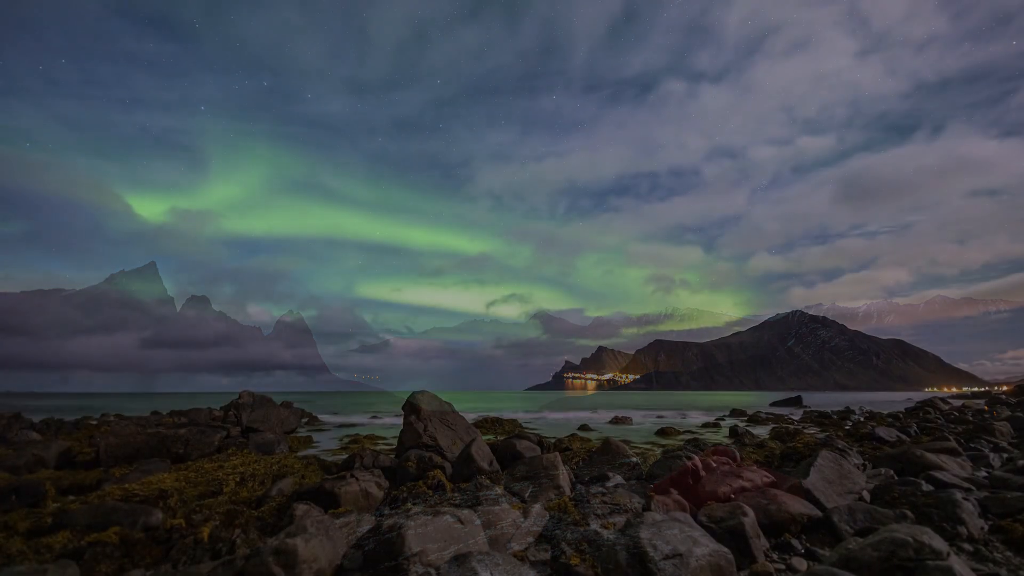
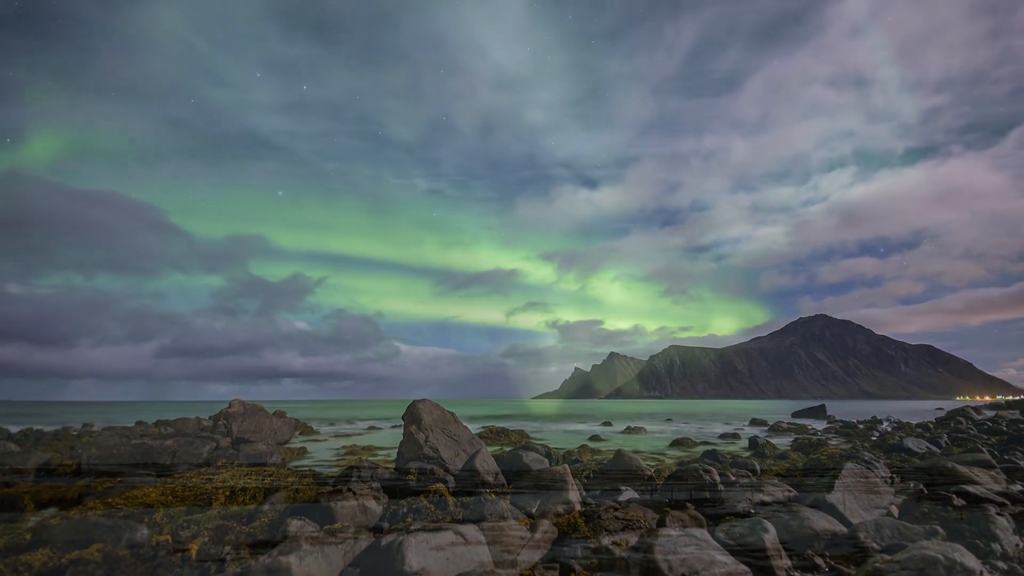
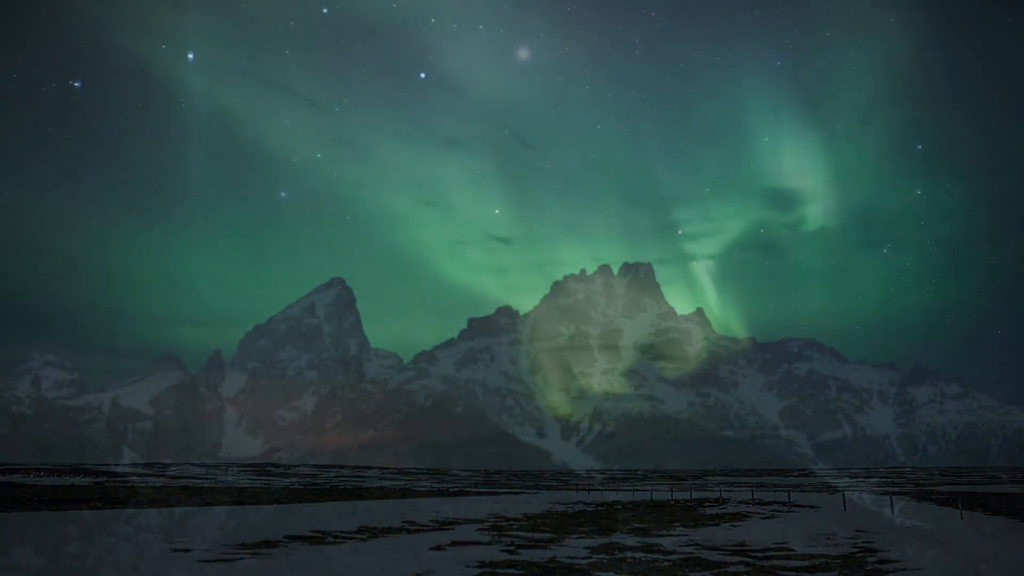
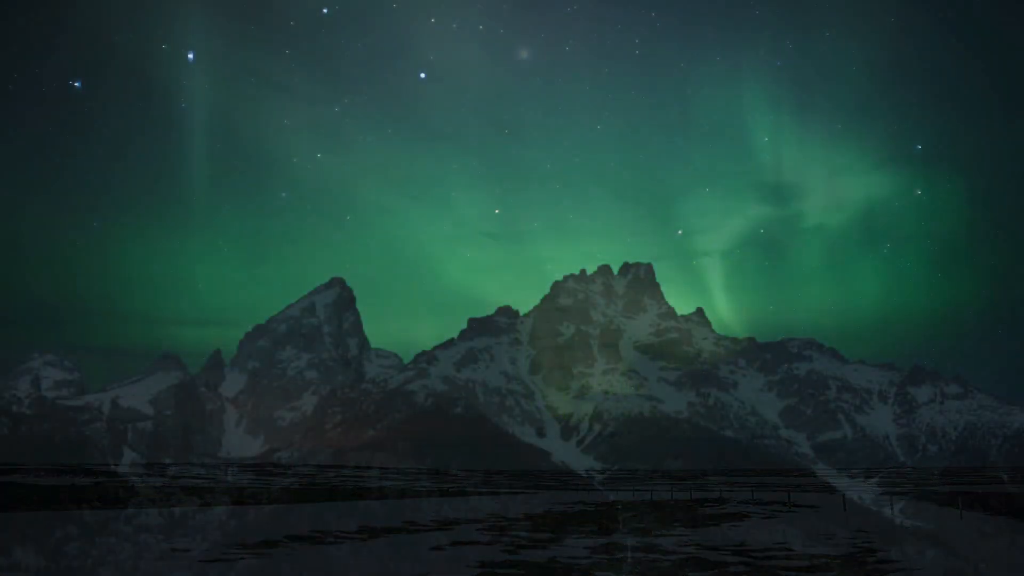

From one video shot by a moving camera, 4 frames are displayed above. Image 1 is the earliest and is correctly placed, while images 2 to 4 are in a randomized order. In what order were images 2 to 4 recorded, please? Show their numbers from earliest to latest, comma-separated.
2, 3, 4
